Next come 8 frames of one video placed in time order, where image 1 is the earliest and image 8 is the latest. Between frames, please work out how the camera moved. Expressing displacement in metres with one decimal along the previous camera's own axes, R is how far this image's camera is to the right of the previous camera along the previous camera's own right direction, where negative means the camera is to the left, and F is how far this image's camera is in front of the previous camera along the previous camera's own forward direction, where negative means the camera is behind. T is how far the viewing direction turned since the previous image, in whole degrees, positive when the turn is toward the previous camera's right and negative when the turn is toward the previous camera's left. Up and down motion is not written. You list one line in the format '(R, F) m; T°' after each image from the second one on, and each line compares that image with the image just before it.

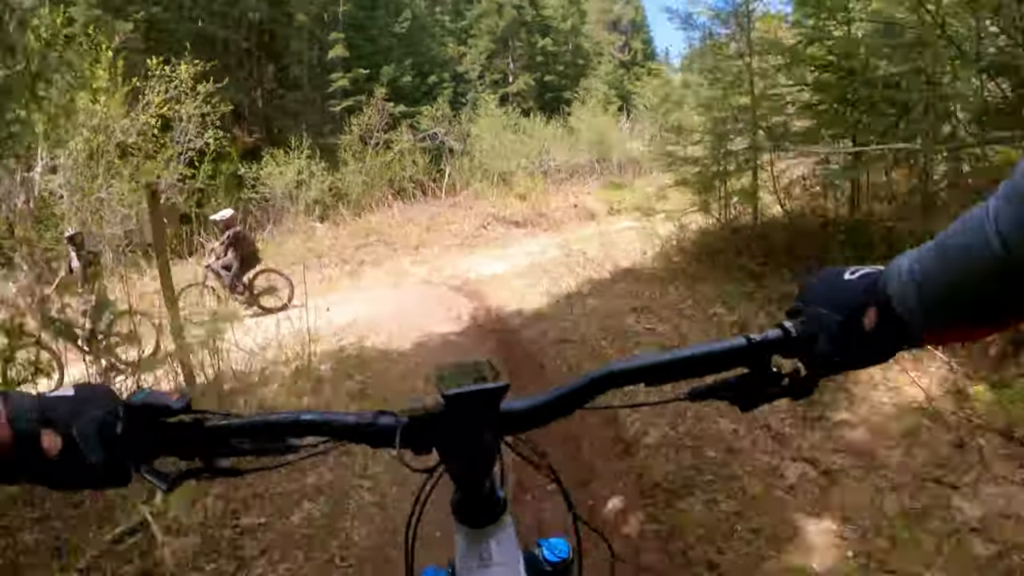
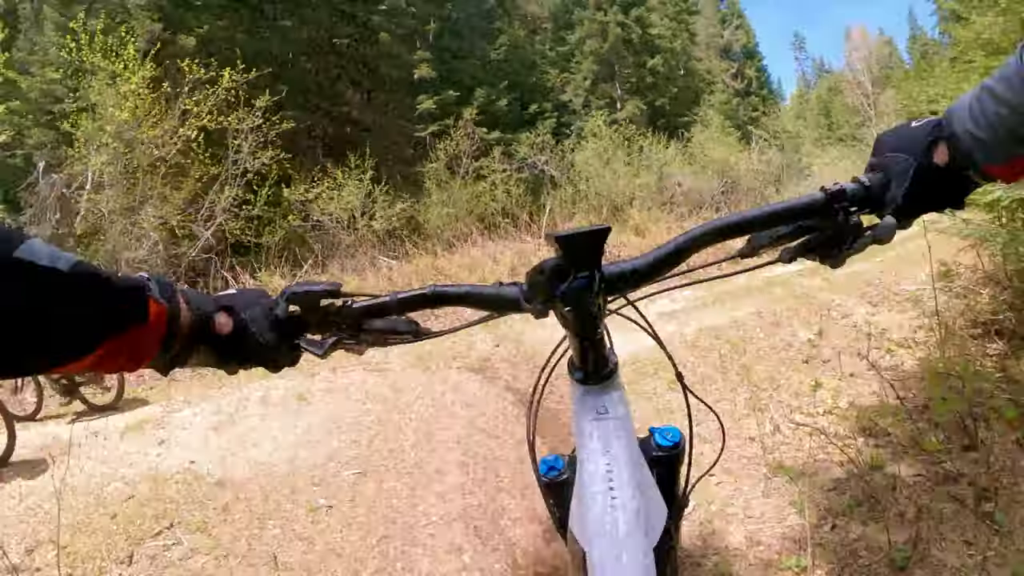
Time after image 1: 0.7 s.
(-0.4, +5.5) m; -7°
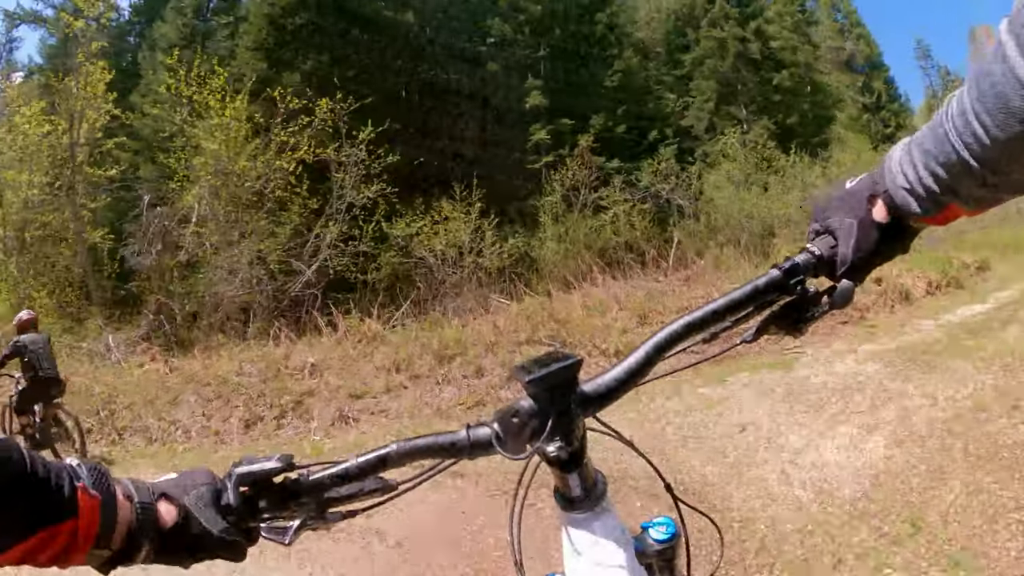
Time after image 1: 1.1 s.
(-0.3, +2.3) m; -8°
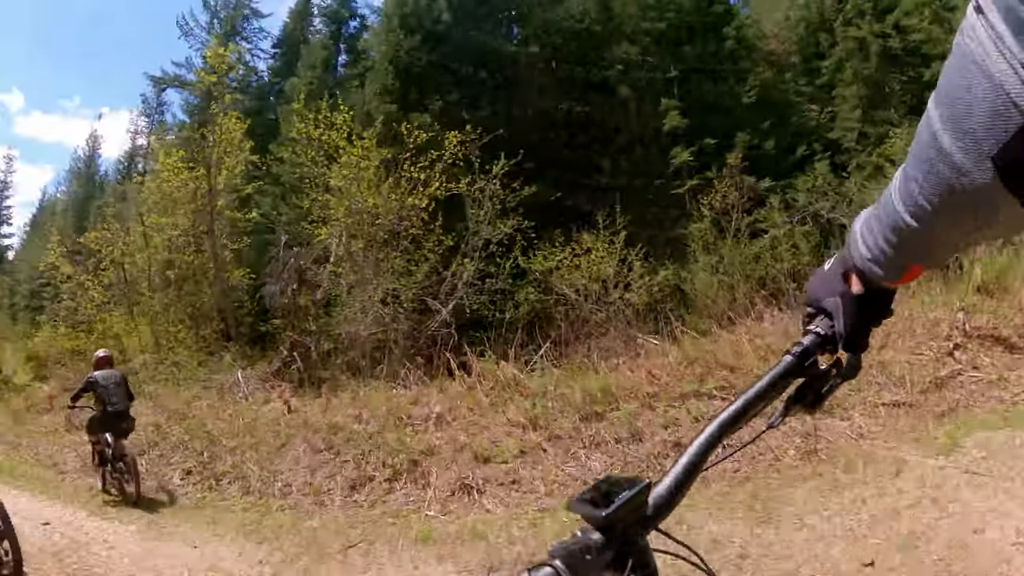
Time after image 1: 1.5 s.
(-0.2, +1.4) m; -10°
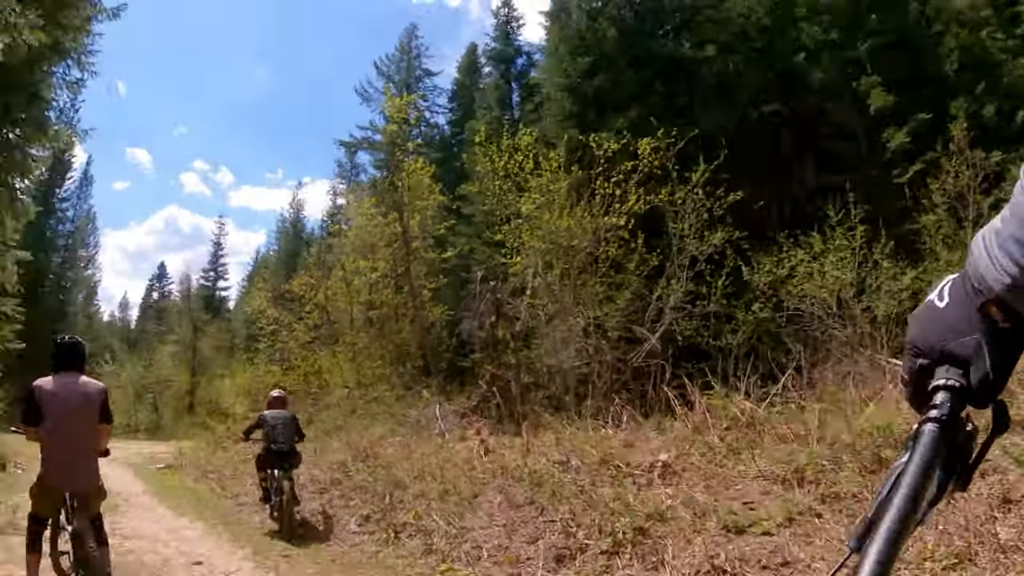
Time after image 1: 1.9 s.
(-0.3, +1.2) m; -13°
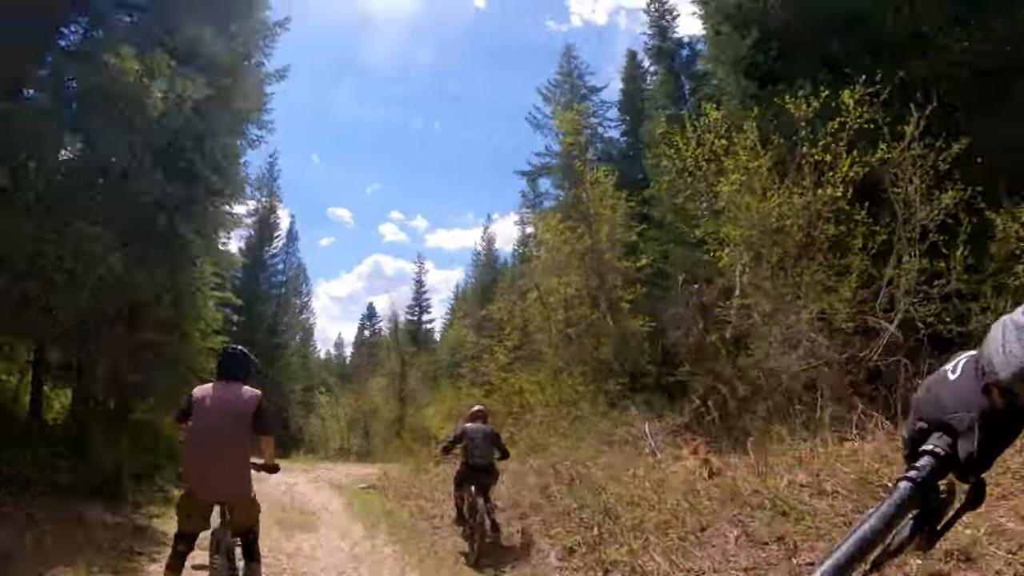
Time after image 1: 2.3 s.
(-0.1, +0.5) m; -14°
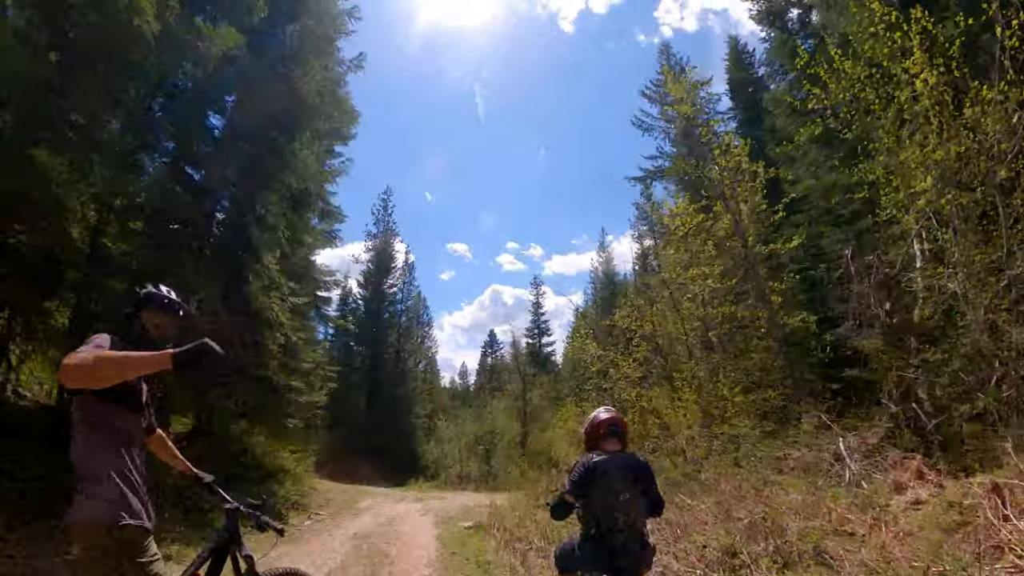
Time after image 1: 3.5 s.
(0.0, +1.4) m; -9°
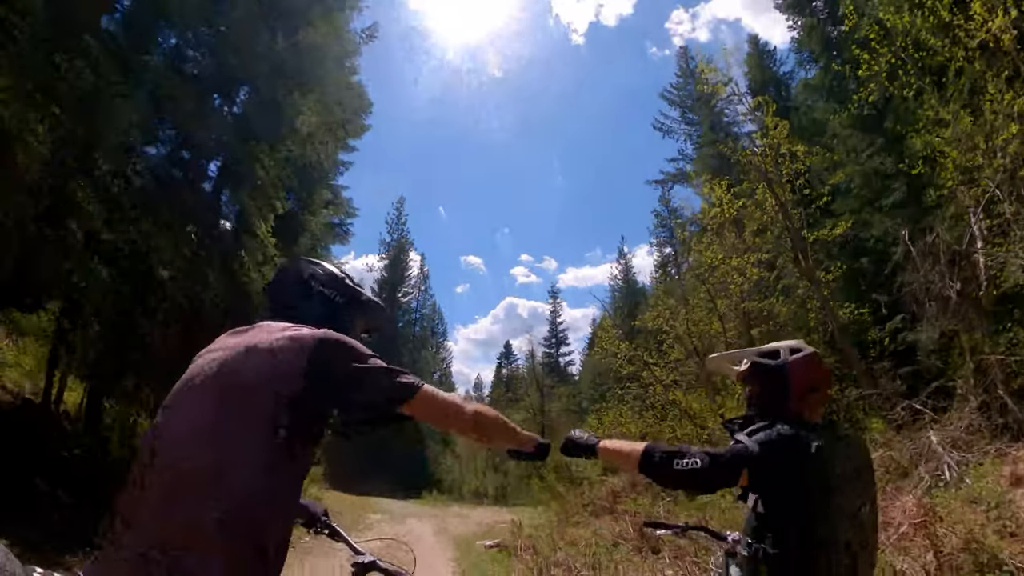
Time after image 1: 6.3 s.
(-0.1, +0.8) m; -1°
